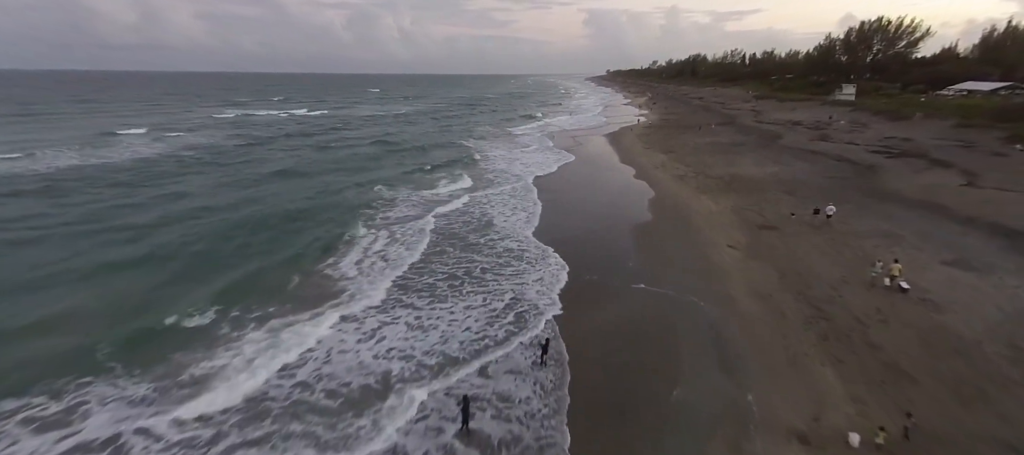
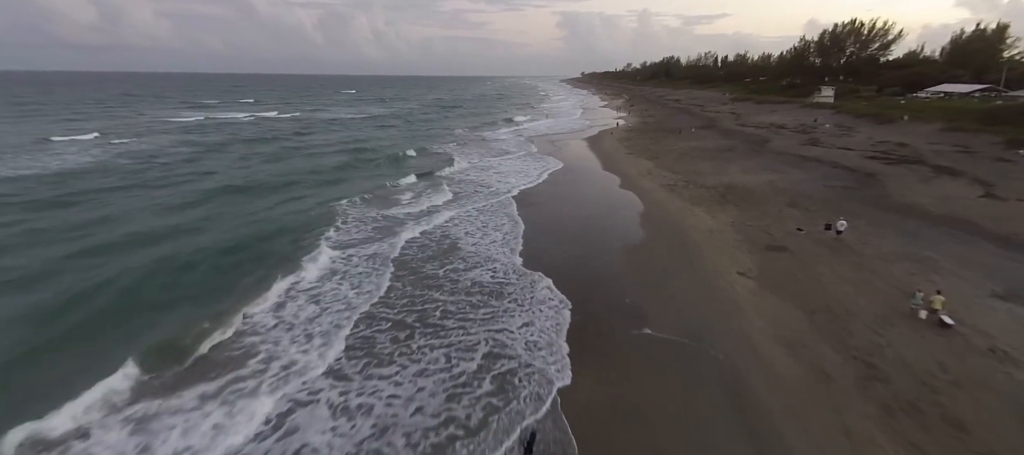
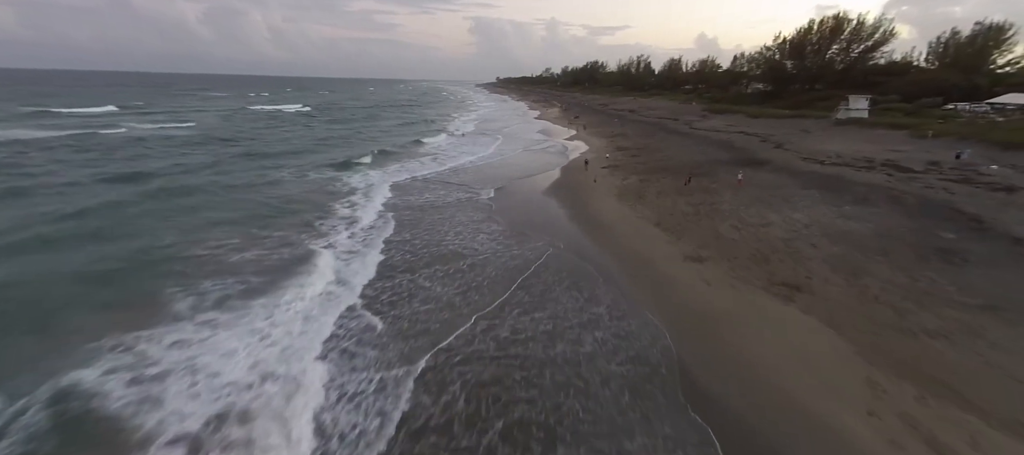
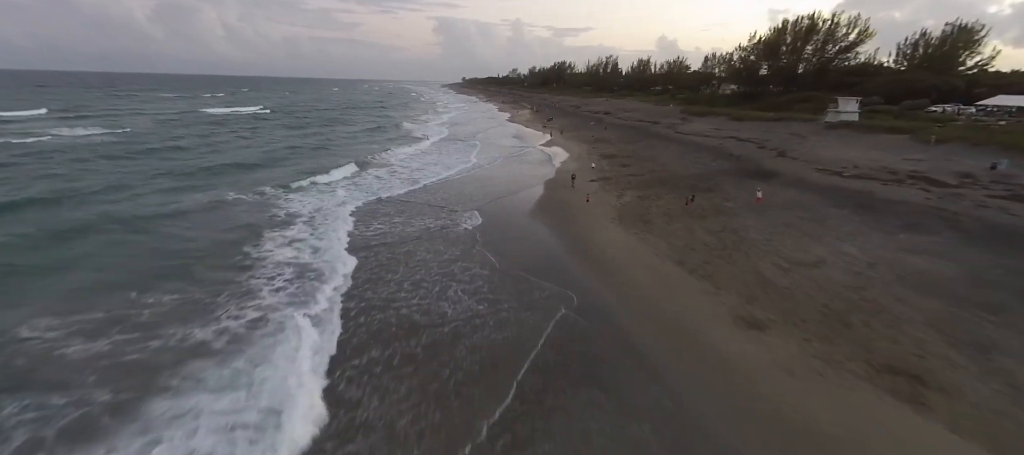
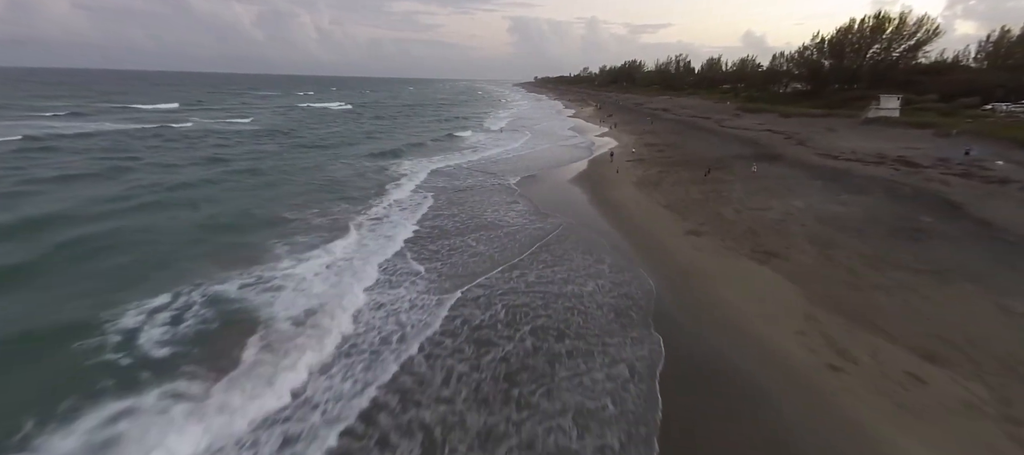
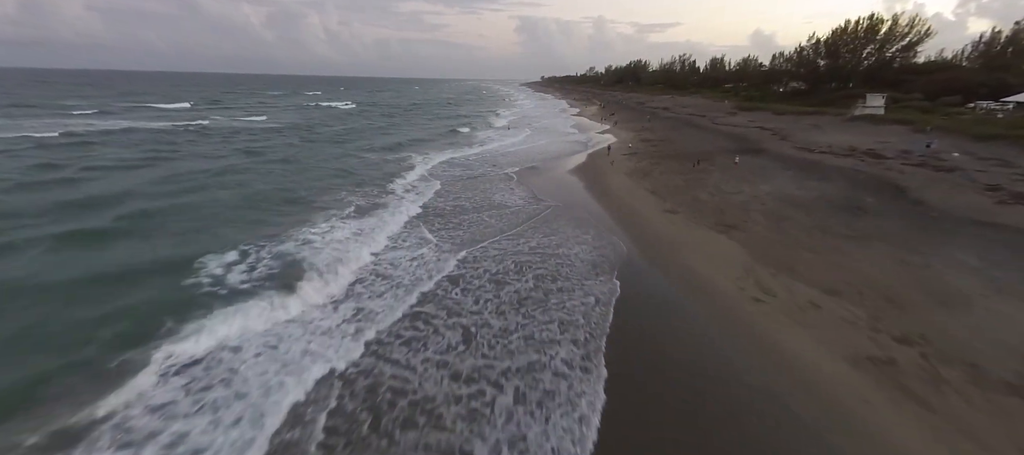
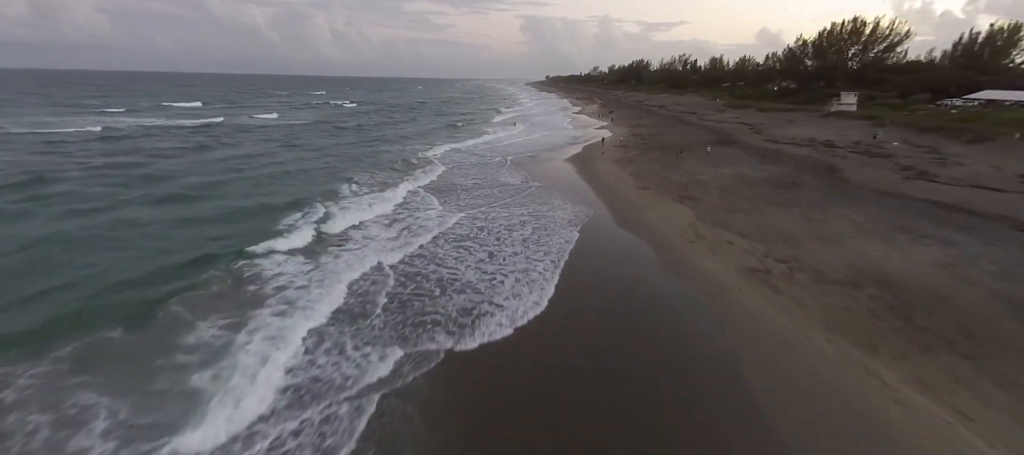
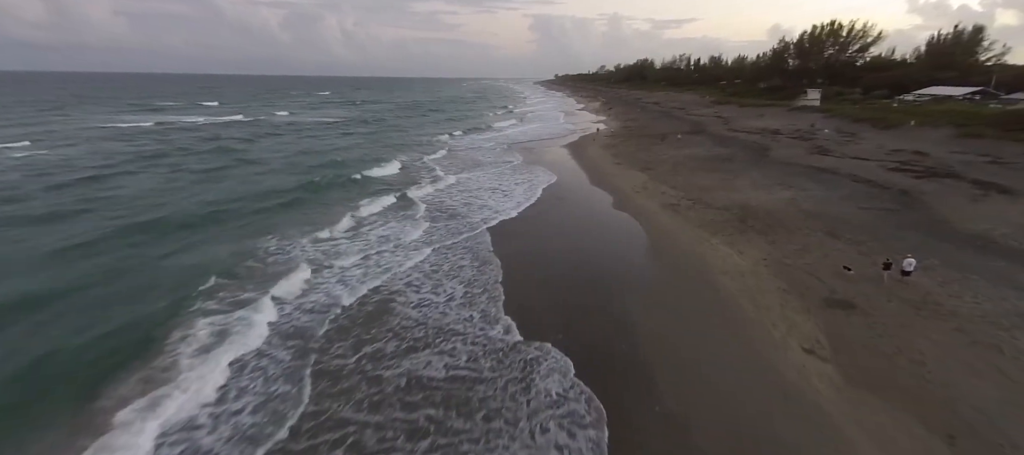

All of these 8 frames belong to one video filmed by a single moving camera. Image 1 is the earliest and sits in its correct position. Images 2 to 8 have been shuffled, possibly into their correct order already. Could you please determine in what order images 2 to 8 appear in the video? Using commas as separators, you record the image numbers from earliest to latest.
2, 8, 7, 6, 5, 3, 4
